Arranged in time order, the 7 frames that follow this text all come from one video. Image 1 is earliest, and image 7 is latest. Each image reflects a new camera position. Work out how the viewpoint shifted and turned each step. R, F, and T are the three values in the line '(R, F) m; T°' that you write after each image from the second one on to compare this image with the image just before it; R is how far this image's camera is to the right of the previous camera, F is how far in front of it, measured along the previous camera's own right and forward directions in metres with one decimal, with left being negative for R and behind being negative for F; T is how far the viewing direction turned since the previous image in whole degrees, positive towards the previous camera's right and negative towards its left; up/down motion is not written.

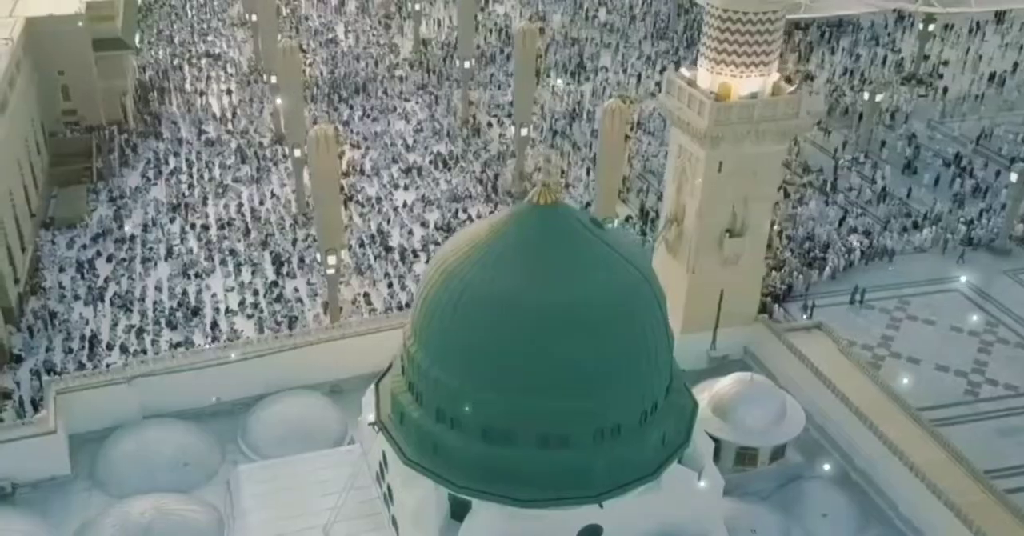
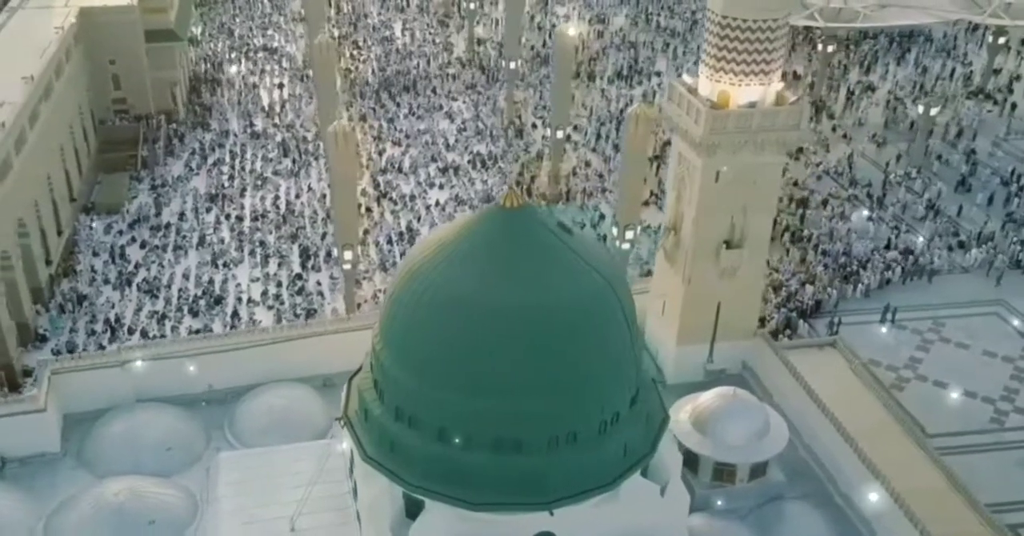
(+1.2, +0.1) m; -4°
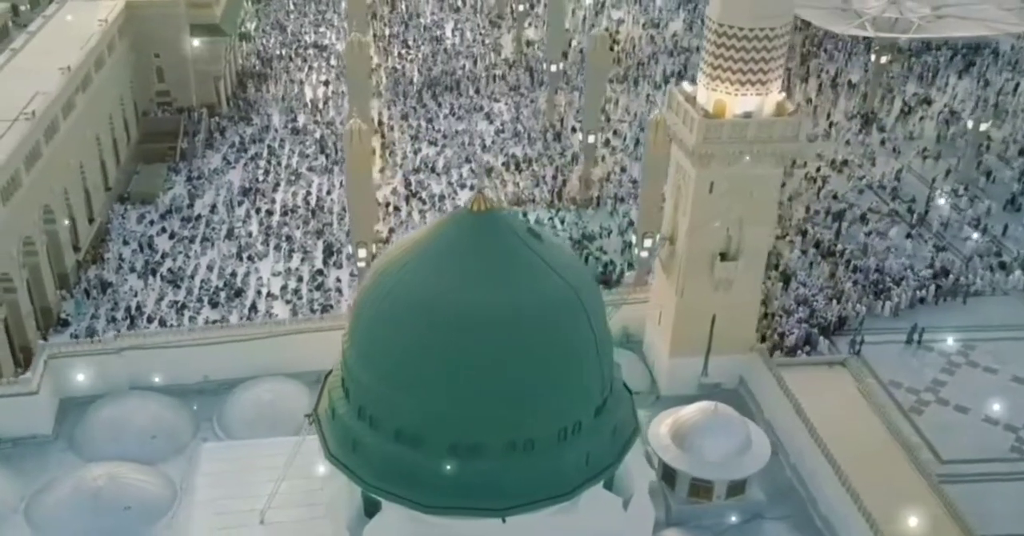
(+1.1, +0.1) m; -4°
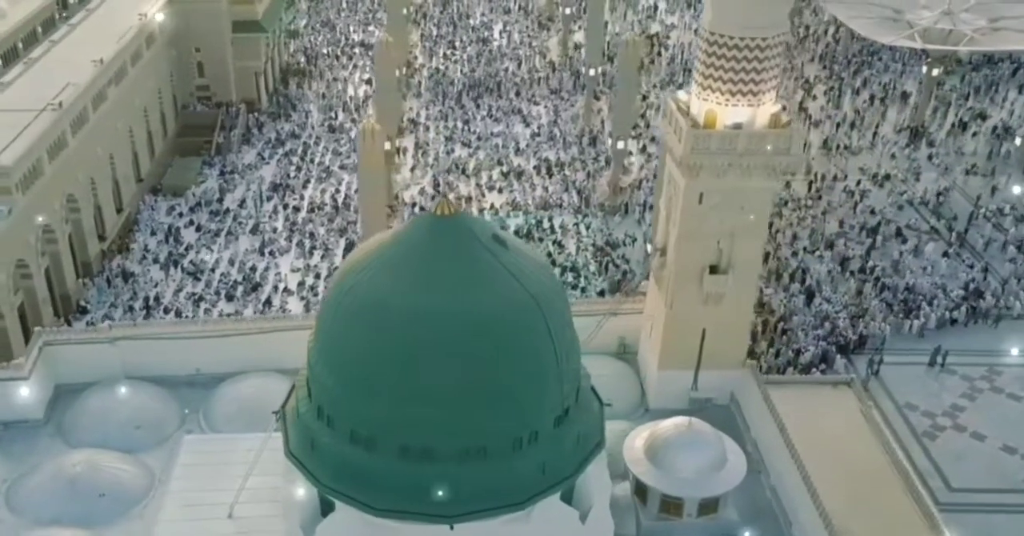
(+1.1, +0.1) m; -4°
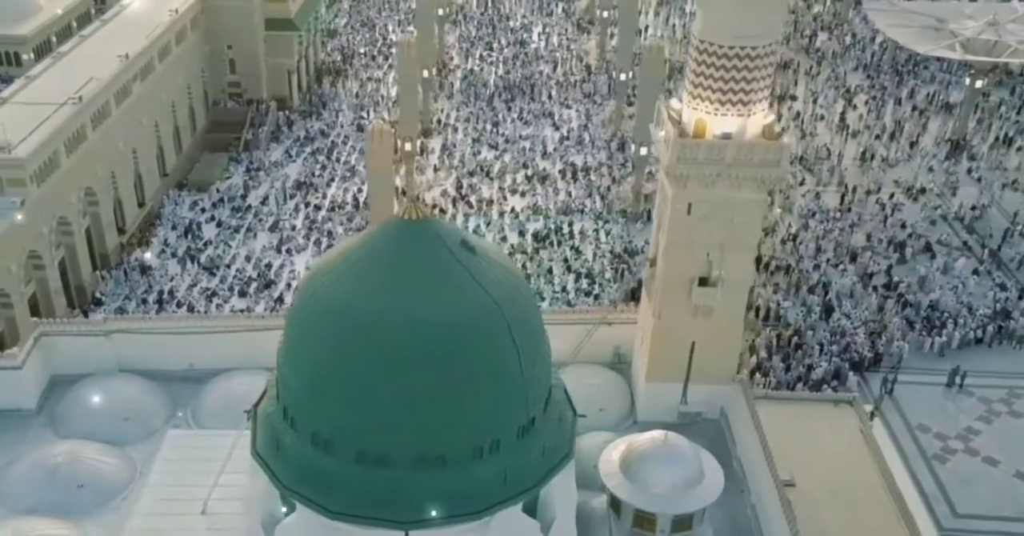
(+0.9, +0.1) m; -3°
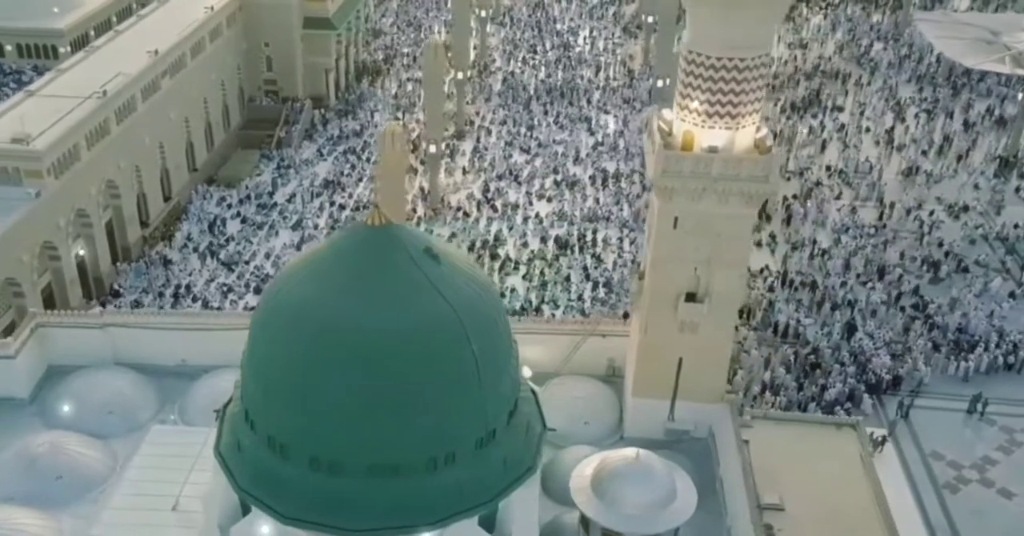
(+1.0, +0.2) m; -4°
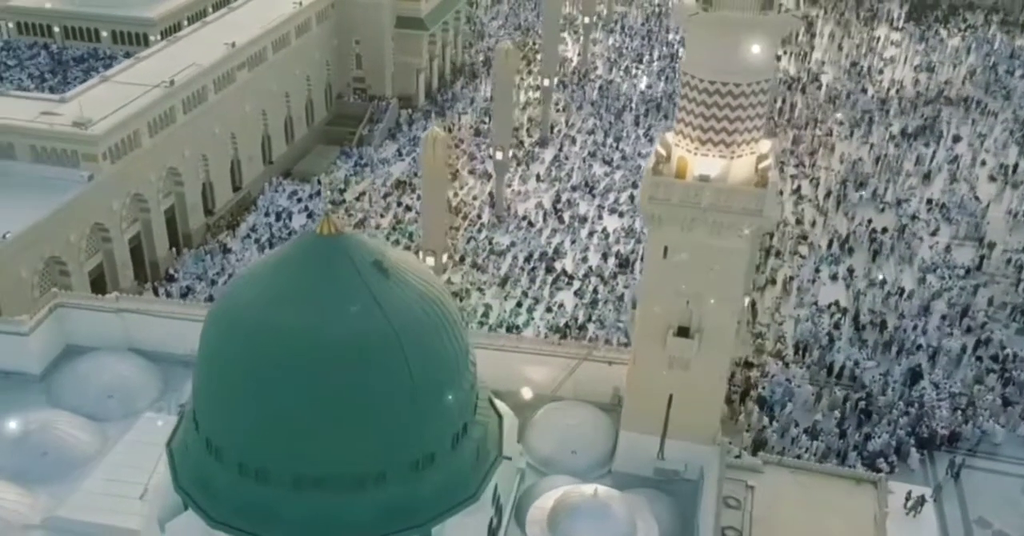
(+1.9, +0.6) m; -8°
